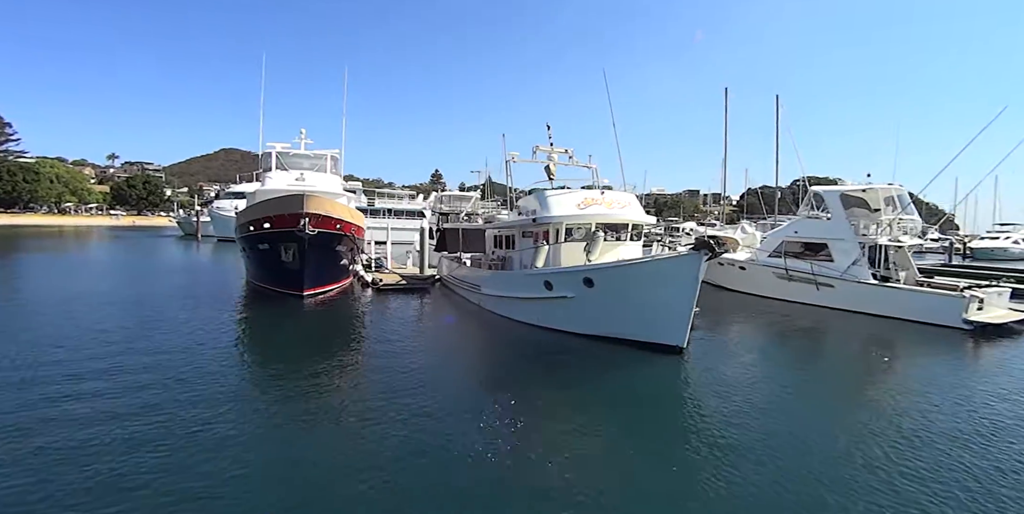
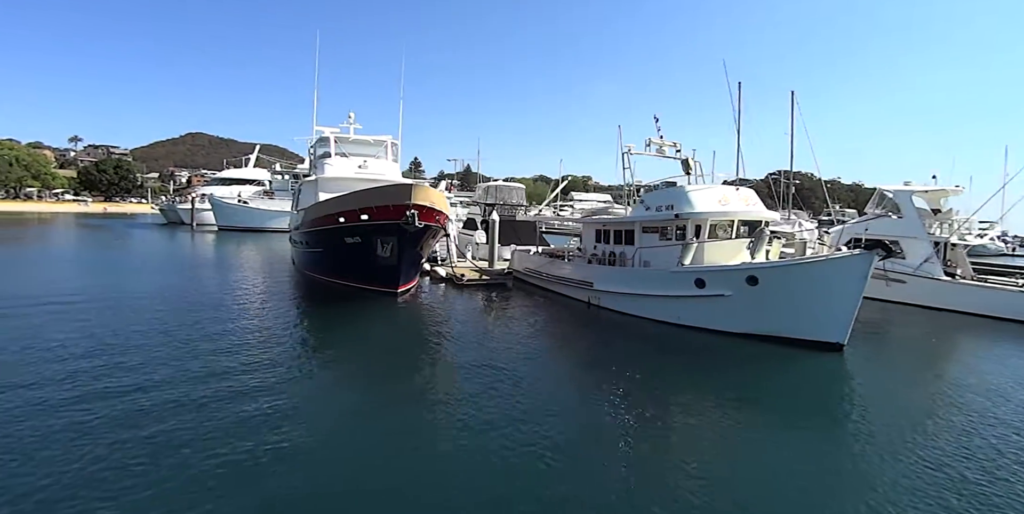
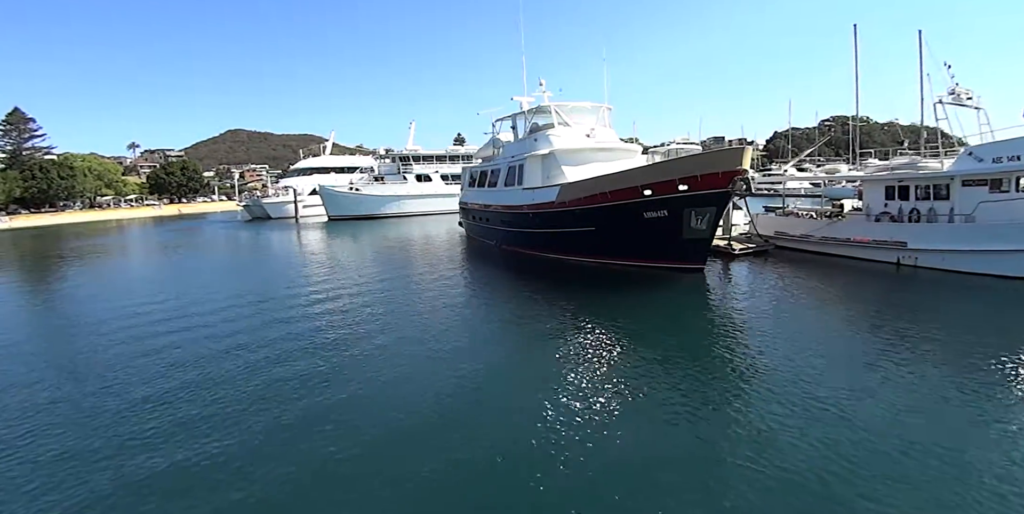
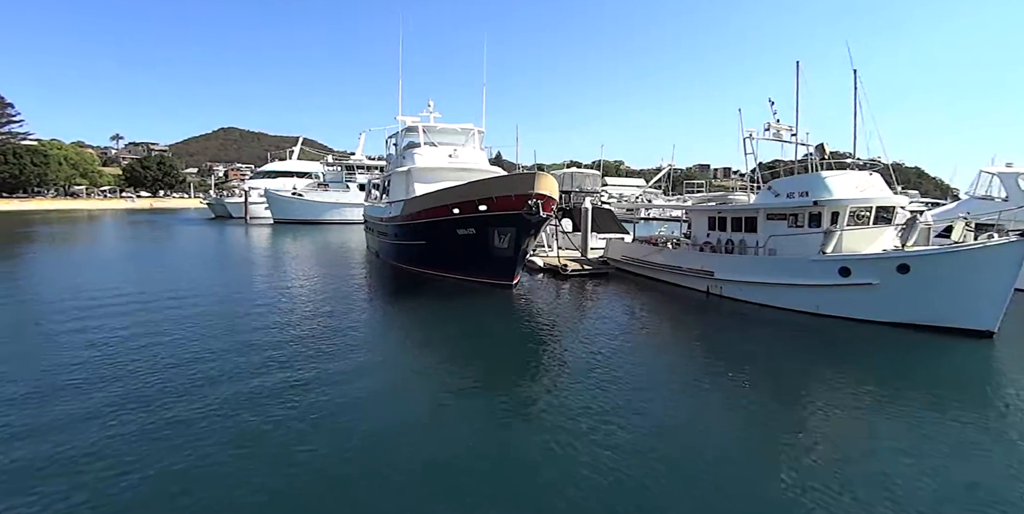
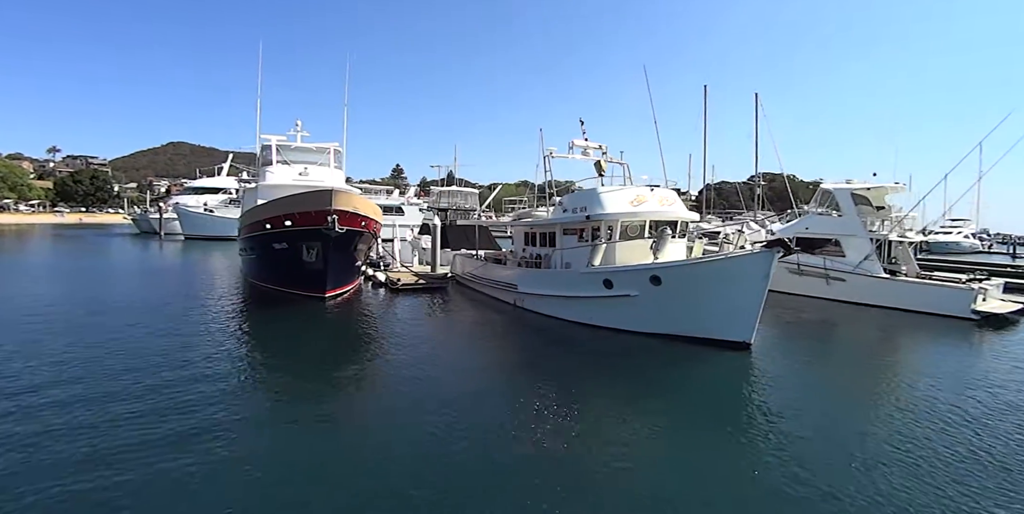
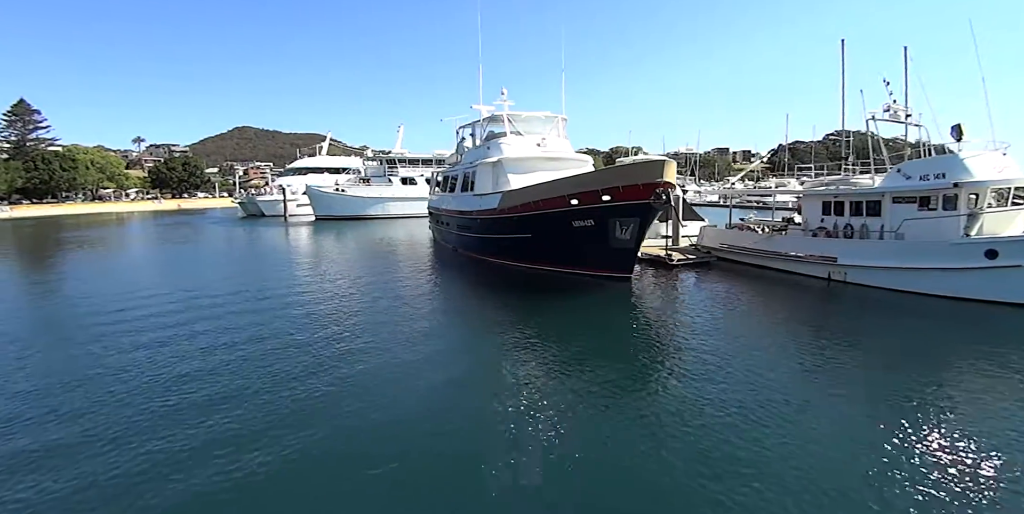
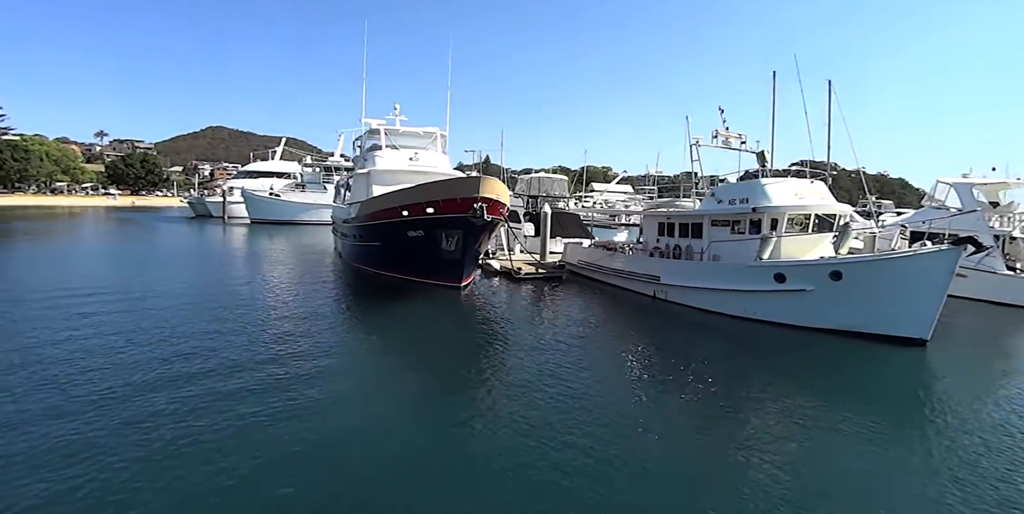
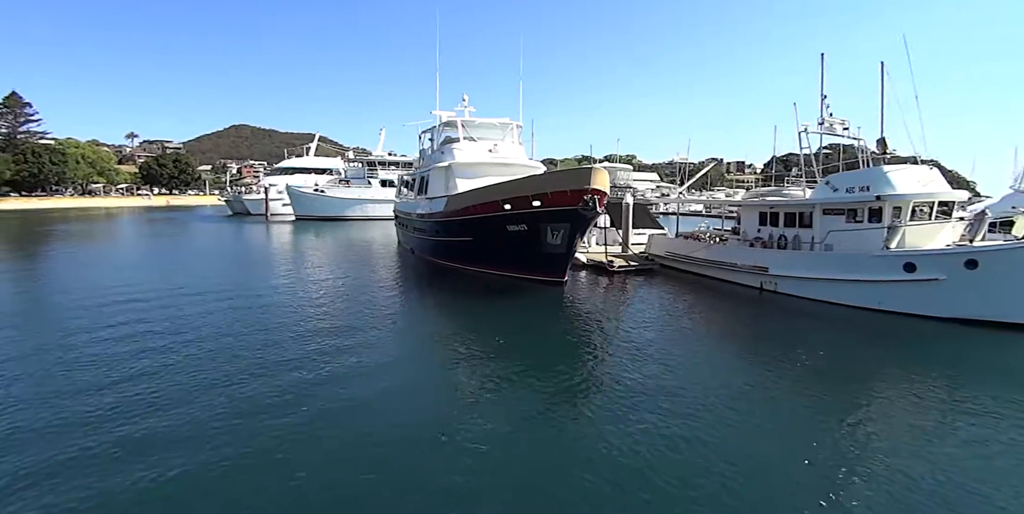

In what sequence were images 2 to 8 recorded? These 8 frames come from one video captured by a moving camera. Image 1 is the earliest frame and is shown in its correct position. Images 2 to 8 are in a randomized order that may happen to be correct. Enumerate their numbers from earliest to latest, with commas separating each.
5, 2, 7, 4, 8, 6, 3
